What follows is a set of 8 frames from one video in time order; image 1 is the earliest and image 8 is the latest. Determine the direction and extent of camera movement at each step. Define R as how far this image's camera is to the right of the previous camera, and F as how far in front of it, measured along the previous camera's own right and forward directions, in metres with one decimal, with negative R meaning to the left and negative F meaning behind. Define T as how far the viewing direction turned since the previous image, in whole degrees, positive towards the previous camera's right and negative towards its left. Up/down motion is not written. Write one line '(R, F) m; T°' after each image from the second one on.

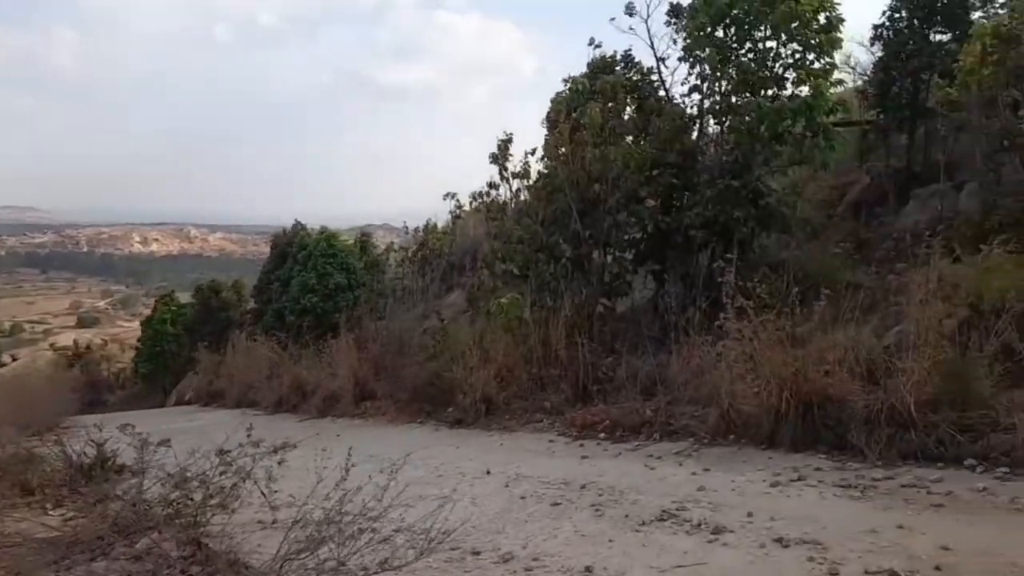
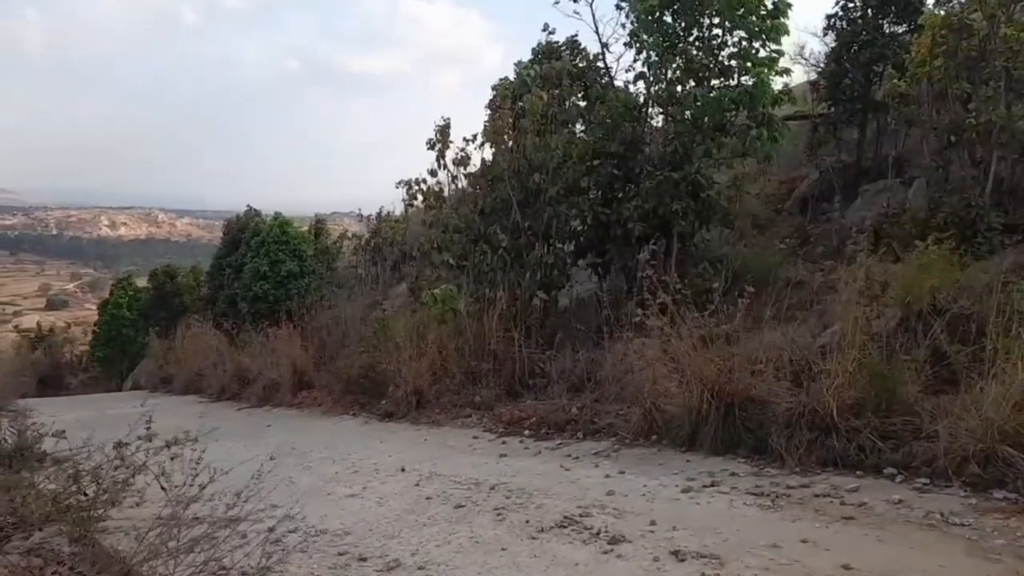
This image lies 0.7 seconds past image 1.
(+0.4, +0.3) m; +2°
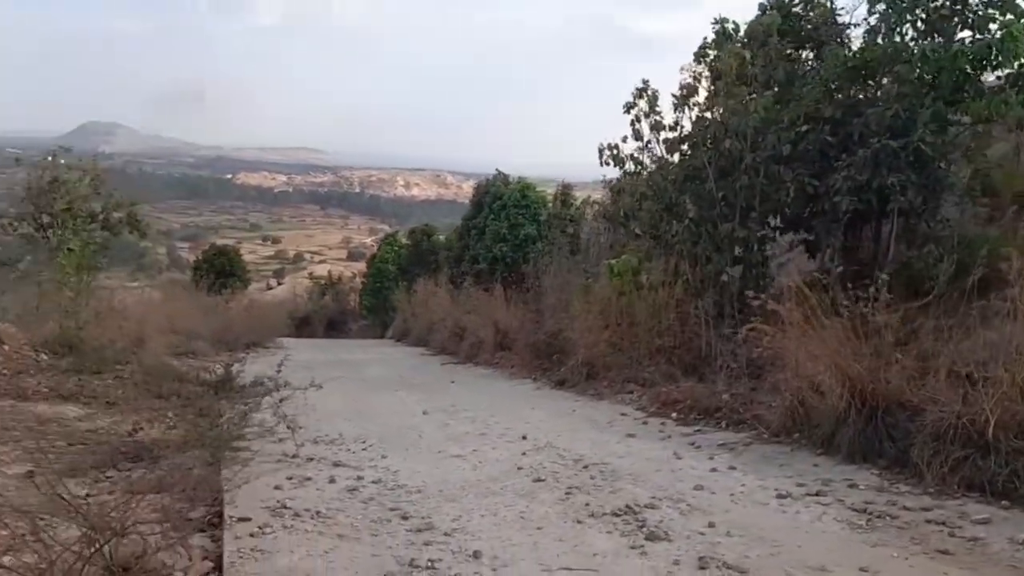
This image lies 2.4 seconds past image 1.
(+1.1, +0.3) m; -19°
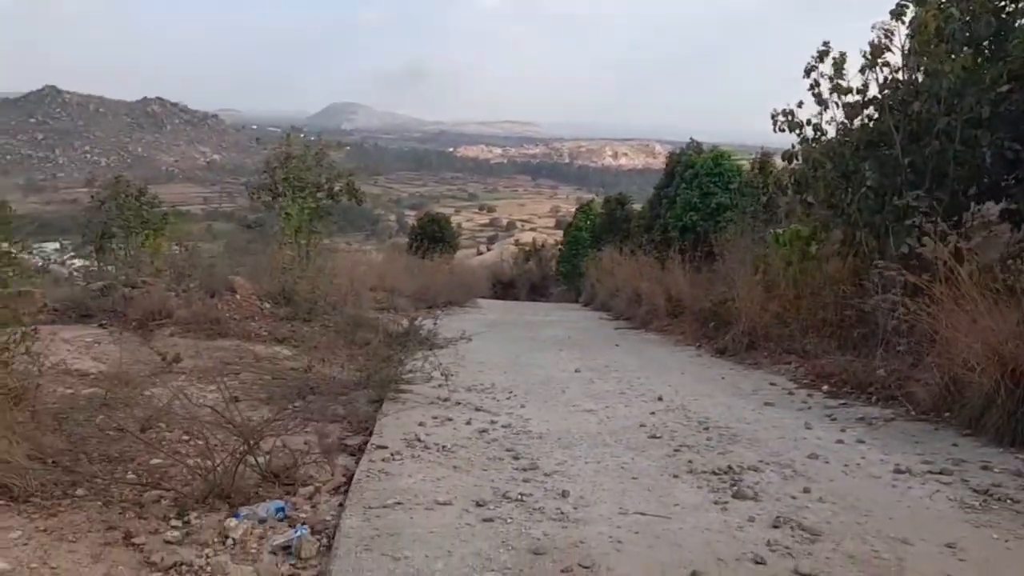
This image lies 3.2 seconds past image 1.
(+0.5, -0.2) m; -14°
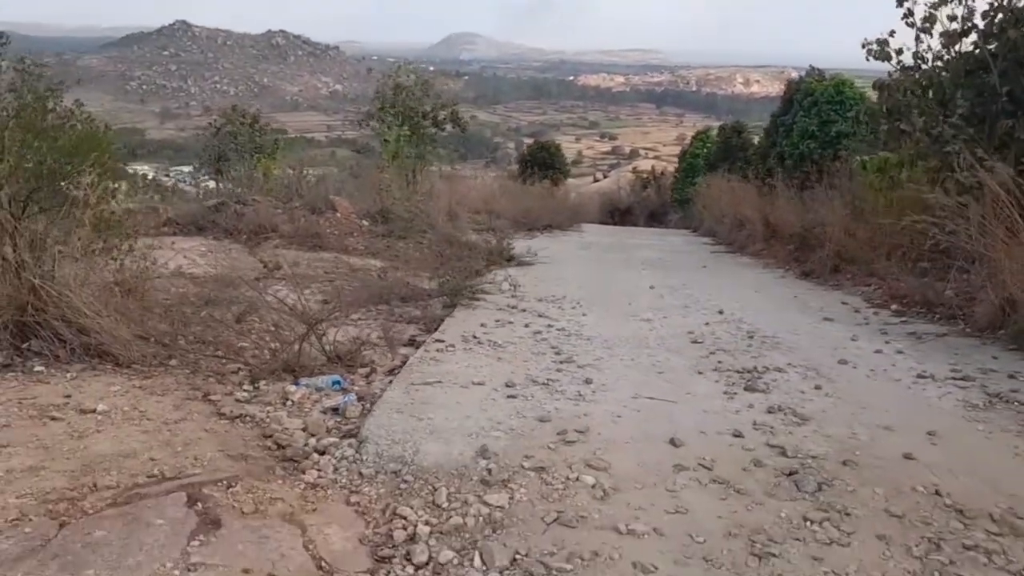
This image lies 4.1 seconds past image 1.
(+0.5, -0.4) m; -8°
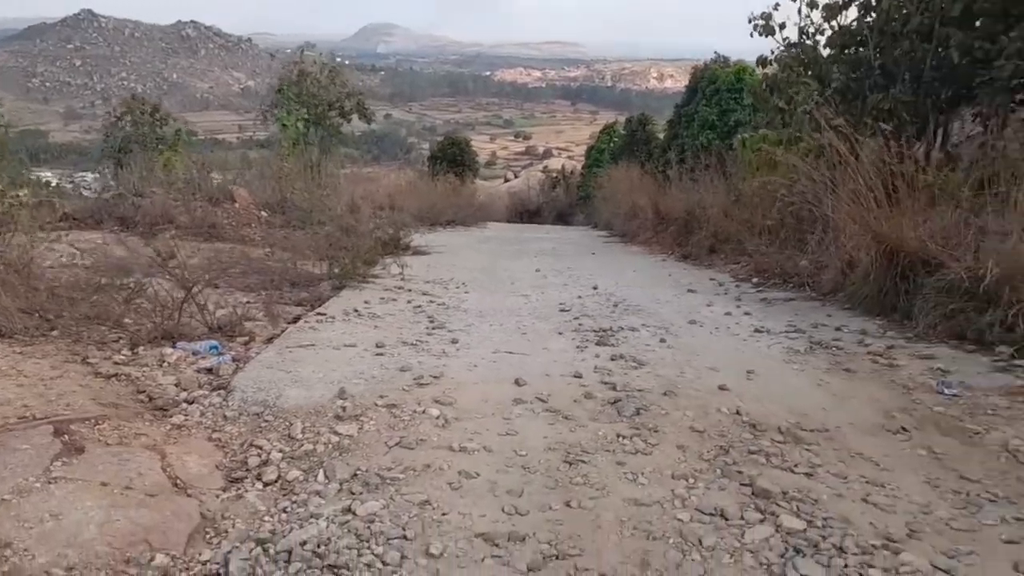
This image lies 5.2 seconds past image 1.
(+0.3, -0.3) m; +6°
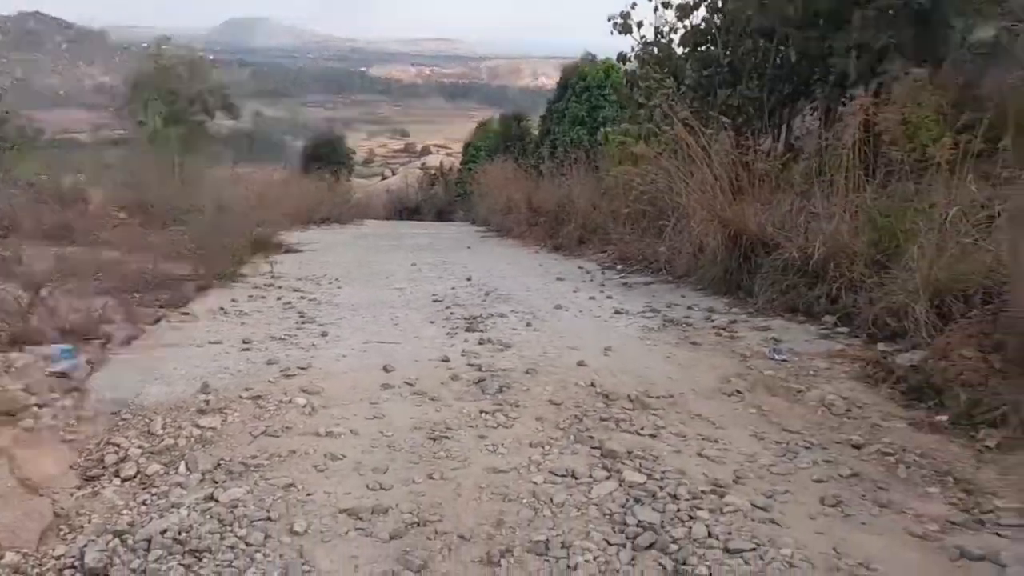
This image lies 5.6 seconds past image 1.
(+0.1, -0.1) m; +8°
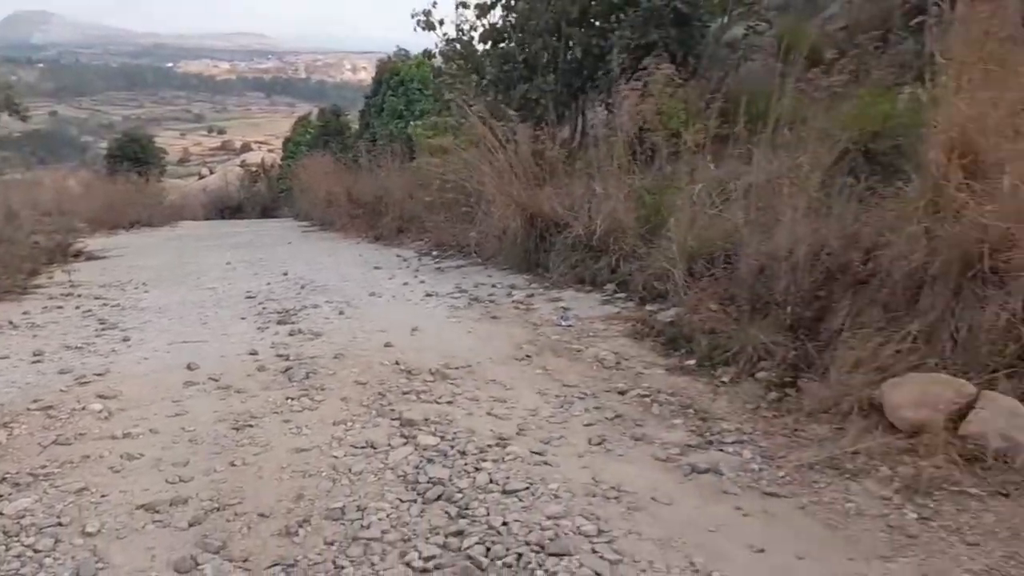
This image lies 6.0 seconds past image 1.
(+0.2, -0.2) m; +11°
